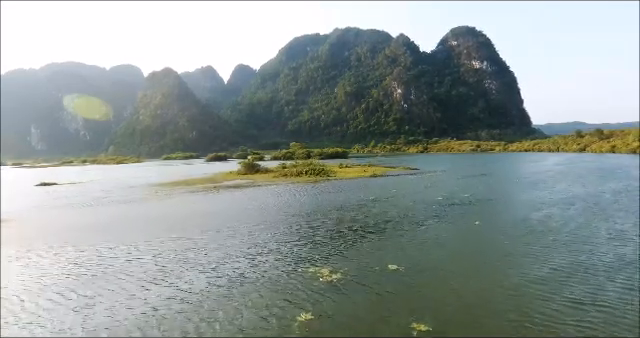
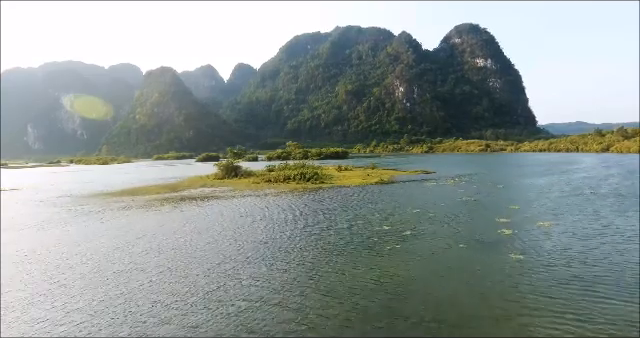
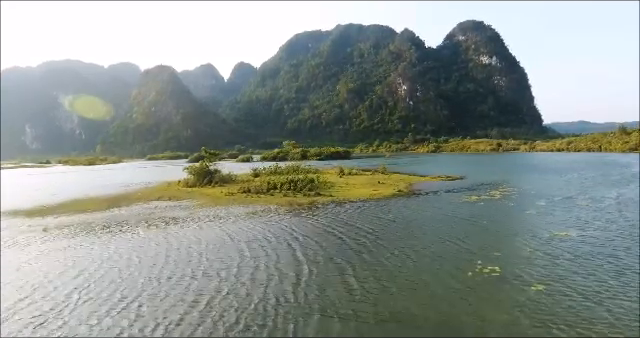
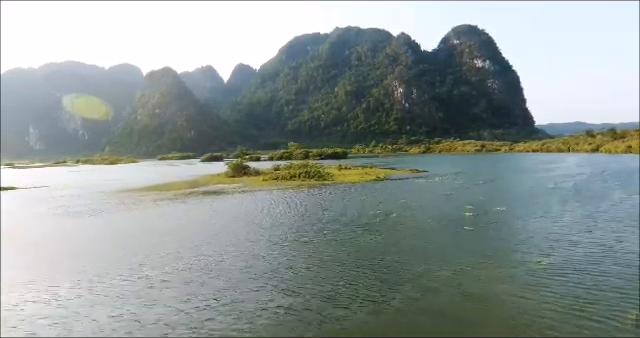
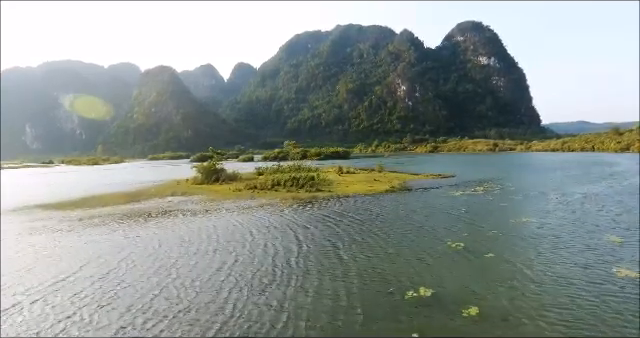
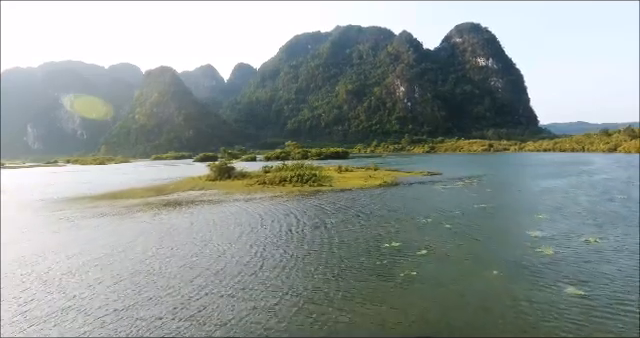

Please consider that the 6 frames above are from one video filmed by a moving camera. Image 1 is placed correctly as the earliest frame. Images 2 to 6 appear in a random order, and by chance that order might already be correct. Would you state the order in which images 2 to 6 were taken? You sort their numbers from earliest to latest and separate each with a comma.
4, 2, 6, 5, 3
